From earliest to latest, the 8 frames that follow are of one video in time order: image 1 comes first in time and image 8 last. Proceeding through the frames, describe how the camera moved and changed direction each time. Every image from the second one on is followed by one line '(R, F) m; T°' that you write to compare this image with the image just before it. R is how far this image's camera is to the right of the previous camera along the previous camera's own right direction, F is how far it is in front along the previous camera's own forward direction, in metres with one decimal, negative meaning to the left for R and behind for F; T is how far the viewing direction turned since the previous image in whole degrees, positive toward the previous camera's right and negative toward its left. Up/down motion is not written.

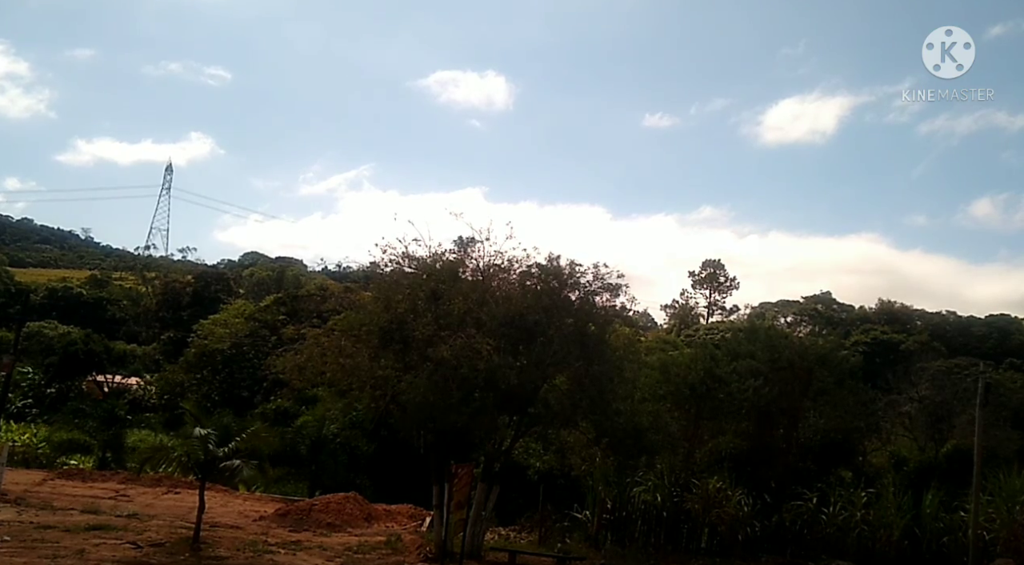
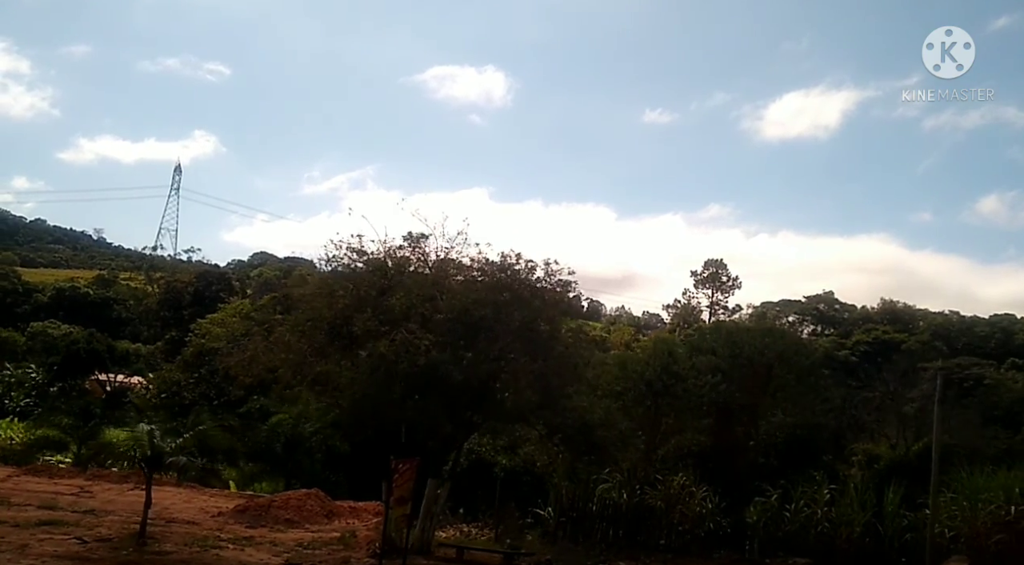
(+0.8, 0.0) m; 0°
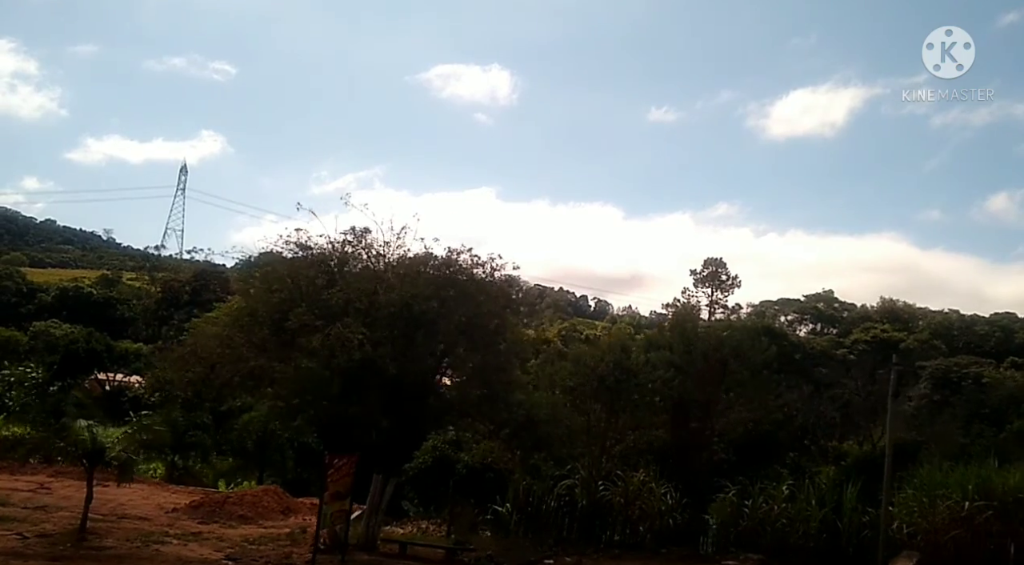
(+0.8, 0.0) m; 0°
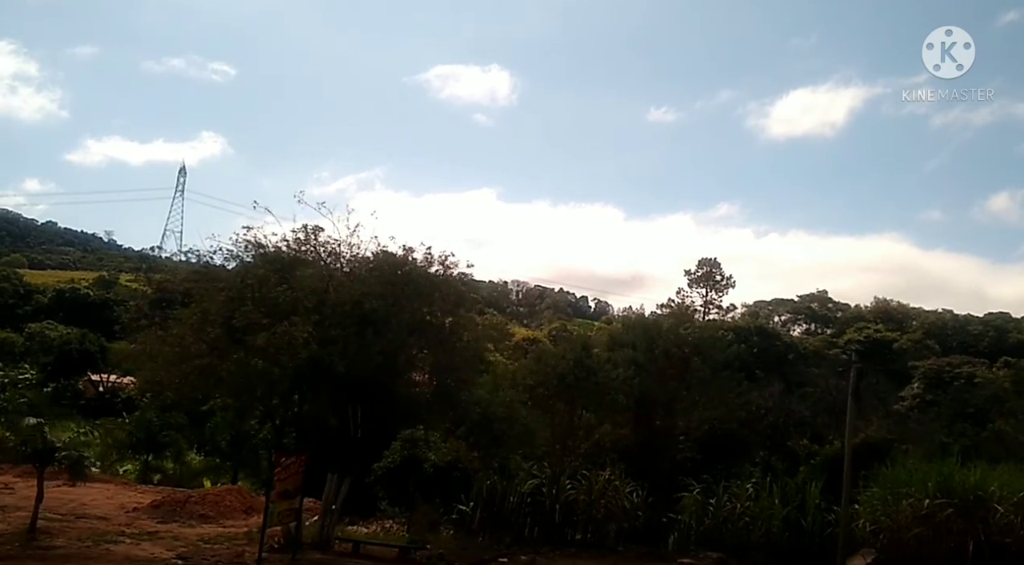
(+0.6, 0.0) m; 0°
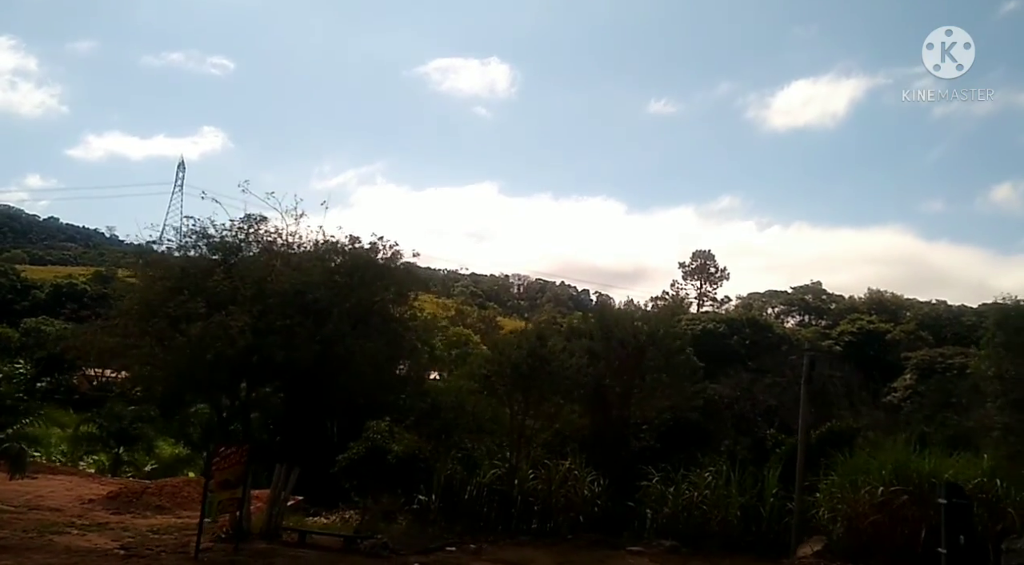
(+0.7, 0.0) m; 0°
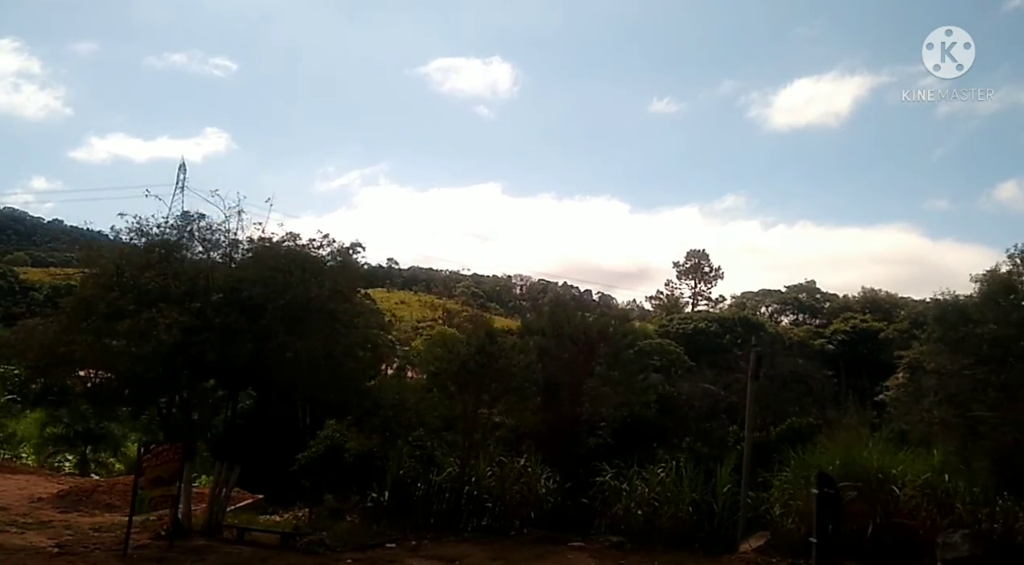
(+0.8, 0.0) m; 0°
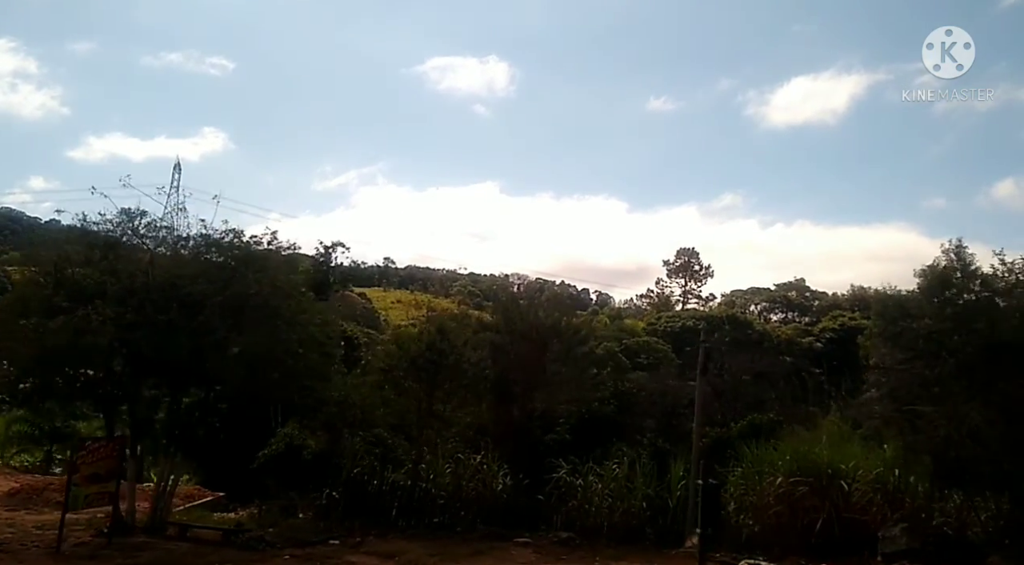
(+0.7, 0.0) m; +1°
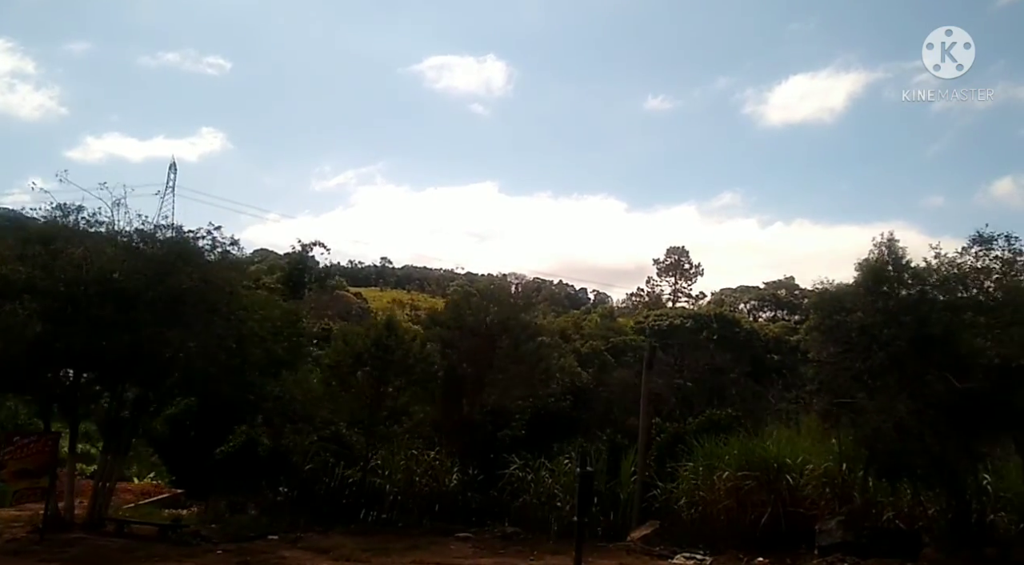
(+0.8, 0.0) m; +1°
